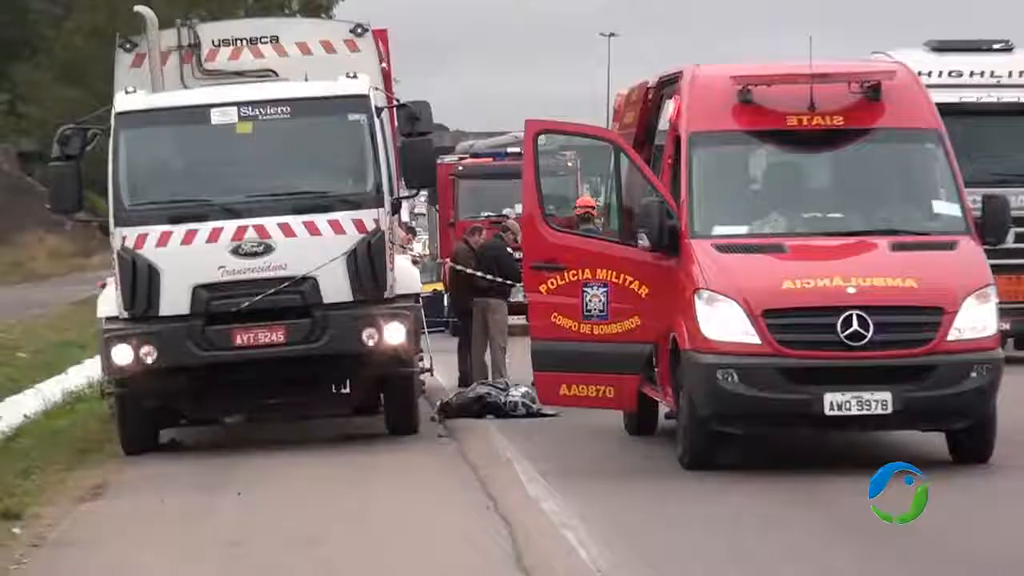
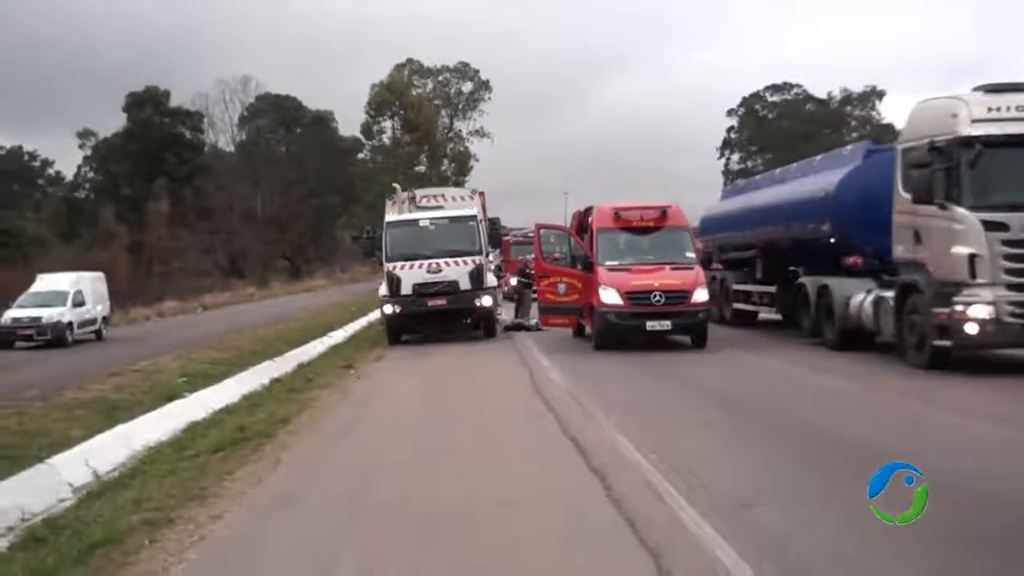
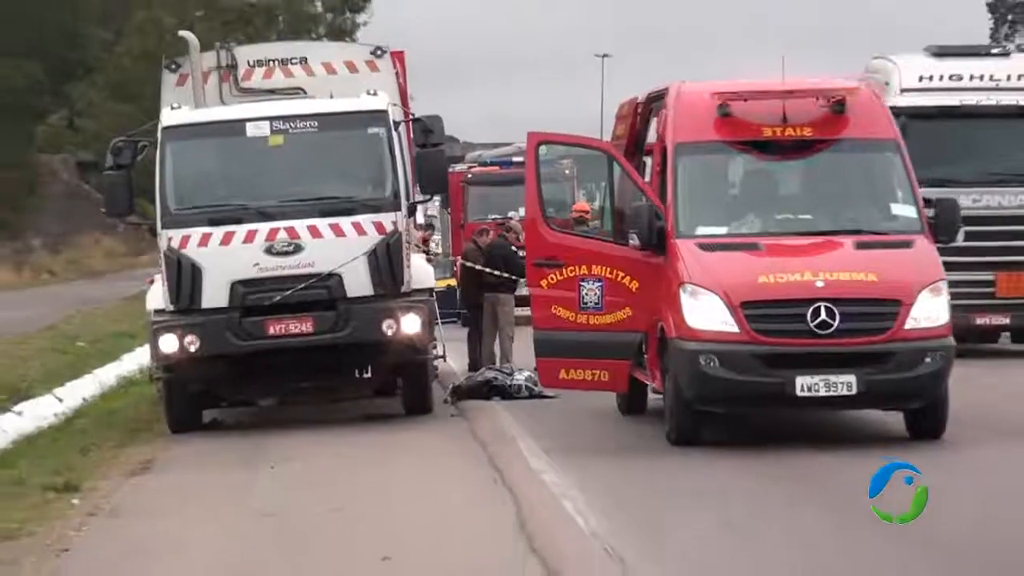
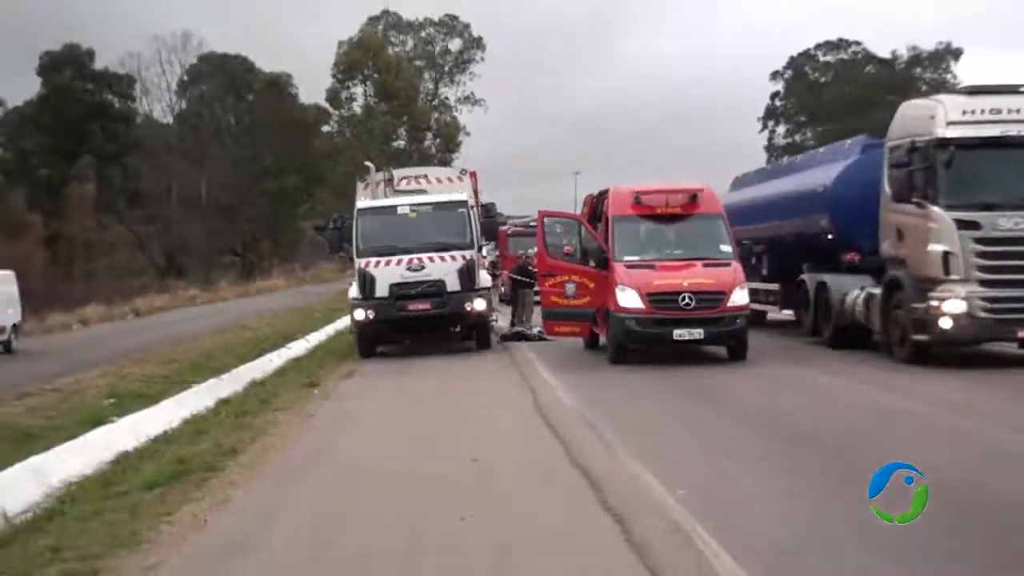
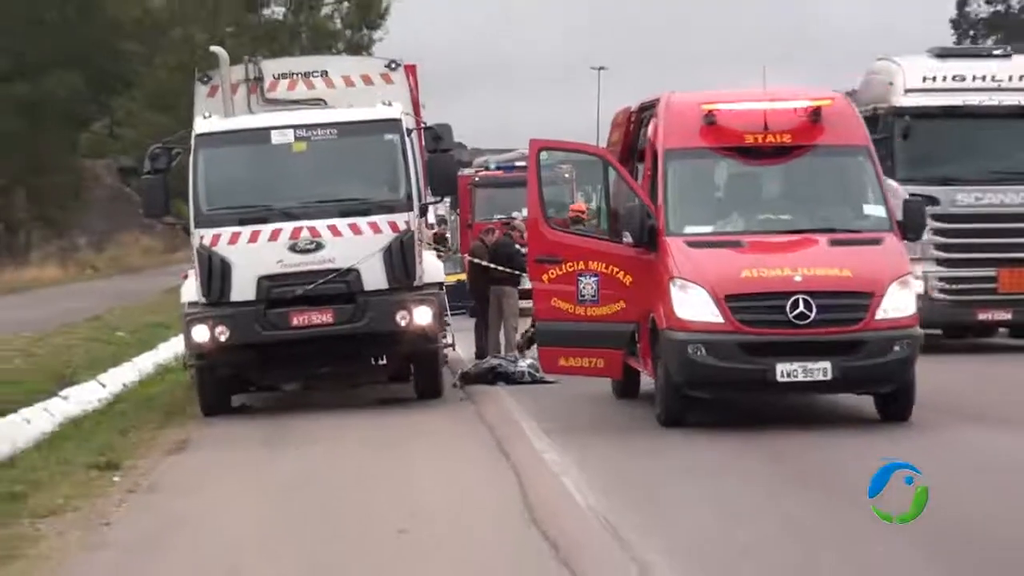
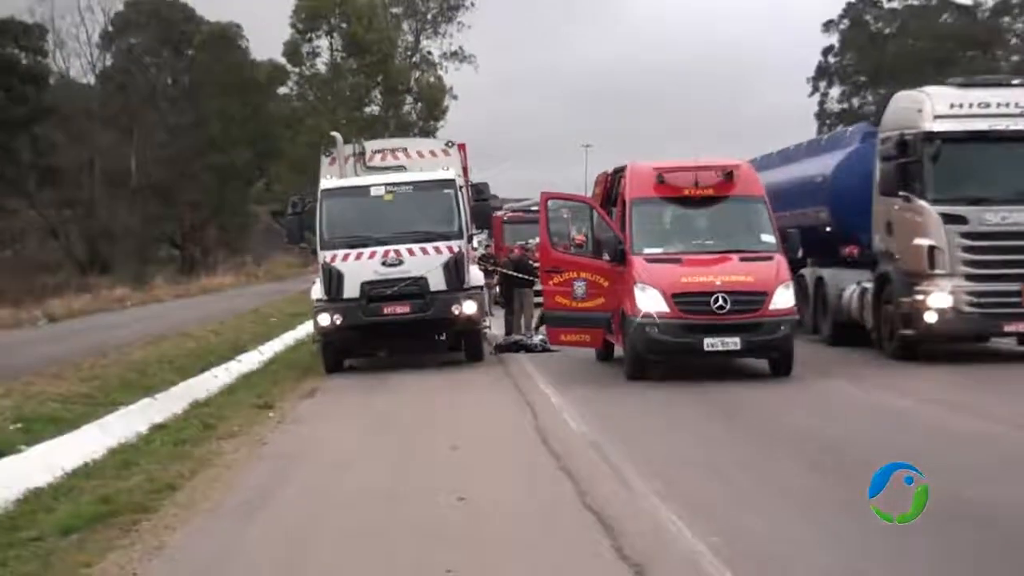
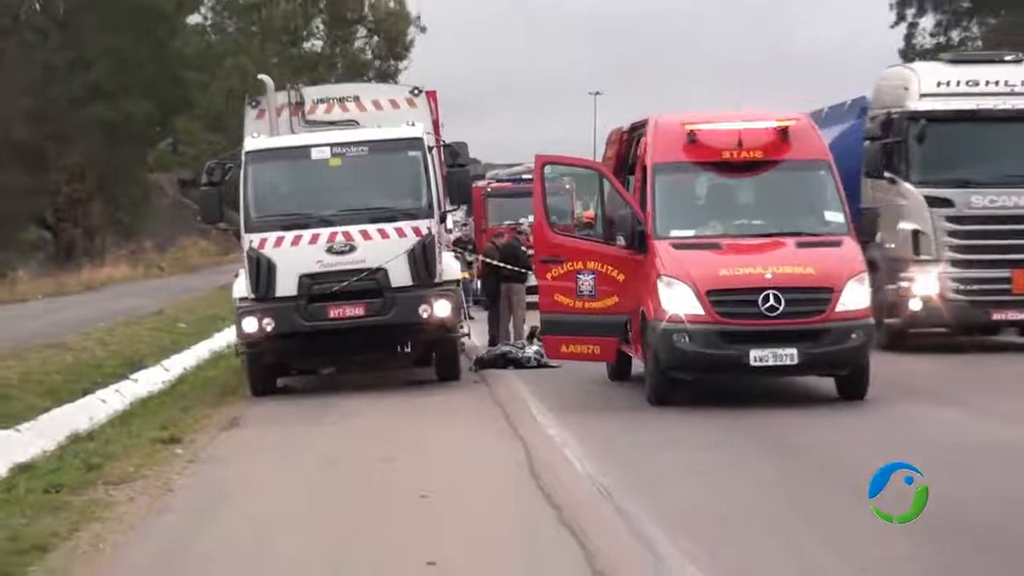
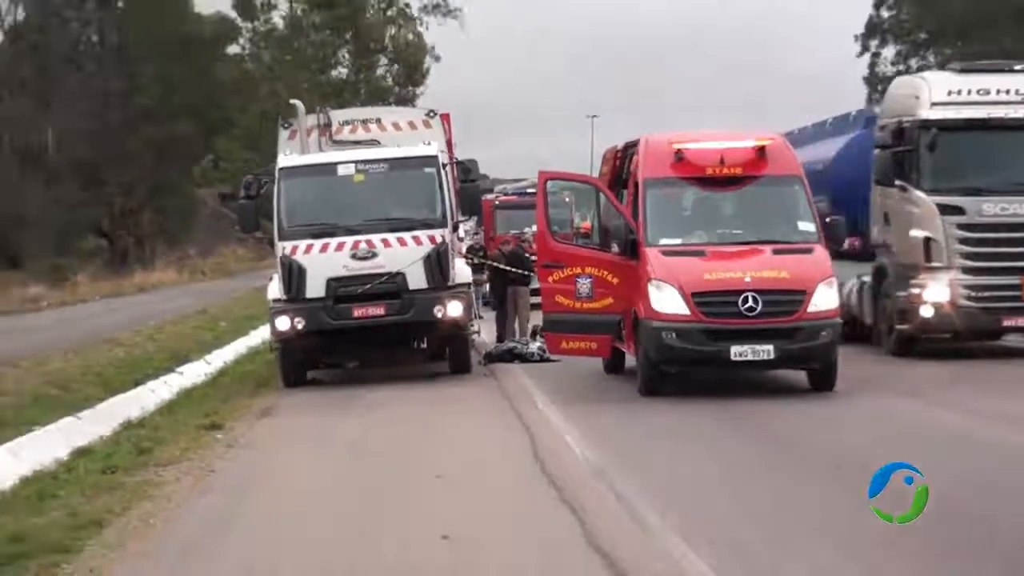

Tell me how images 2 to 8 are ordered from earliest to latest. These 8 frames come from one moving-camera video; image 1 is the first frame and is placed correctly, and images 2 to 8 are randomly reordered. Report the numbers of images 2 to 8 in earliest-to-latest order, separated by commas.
3, 5, 7, 8, 6, 4, 2
